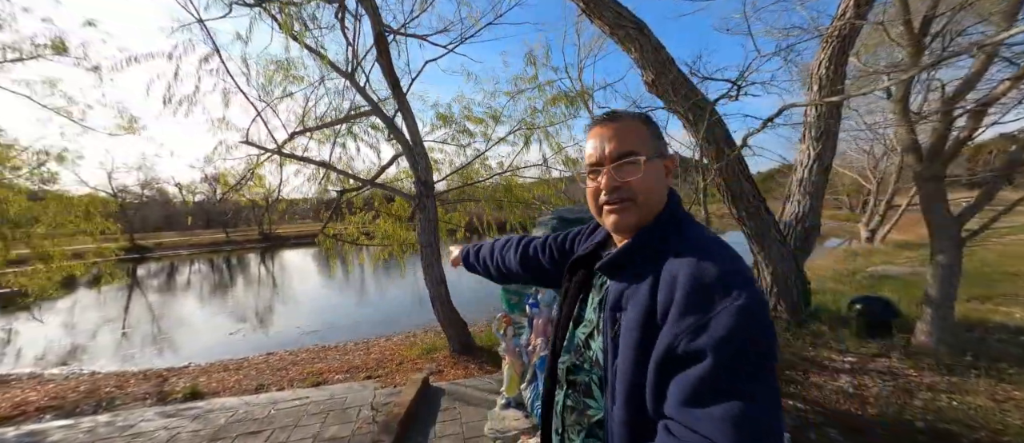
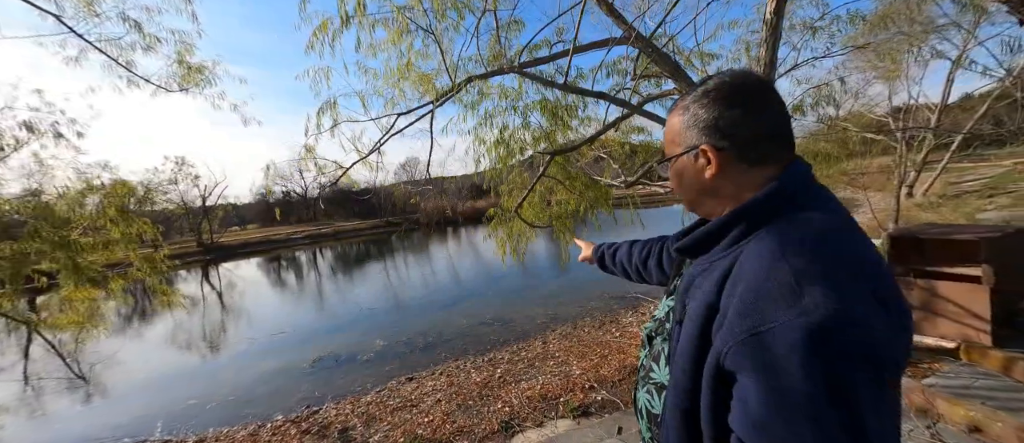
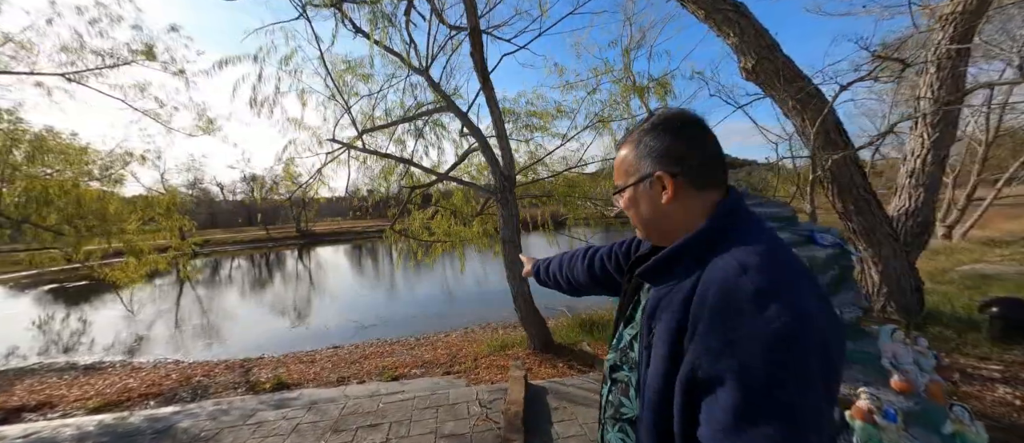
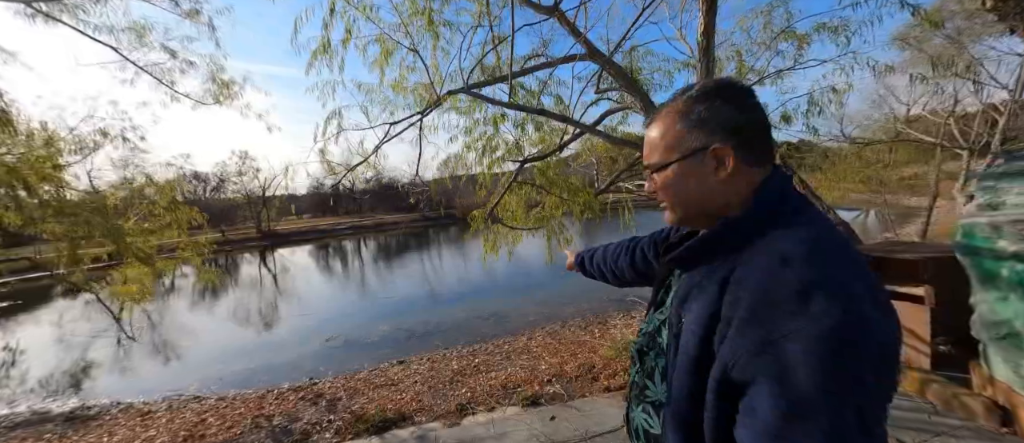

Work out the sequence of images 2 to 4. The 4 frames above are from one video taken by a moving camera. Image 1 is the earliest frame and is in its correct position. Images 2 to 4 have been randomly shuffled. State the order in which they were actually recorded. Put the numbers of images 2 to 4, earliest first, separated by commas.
3, 4, 2
